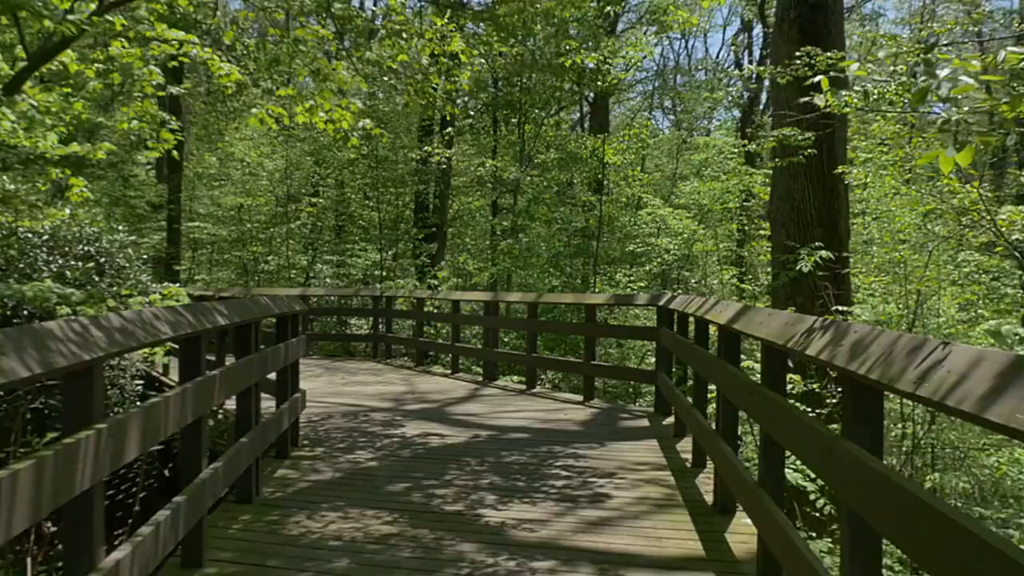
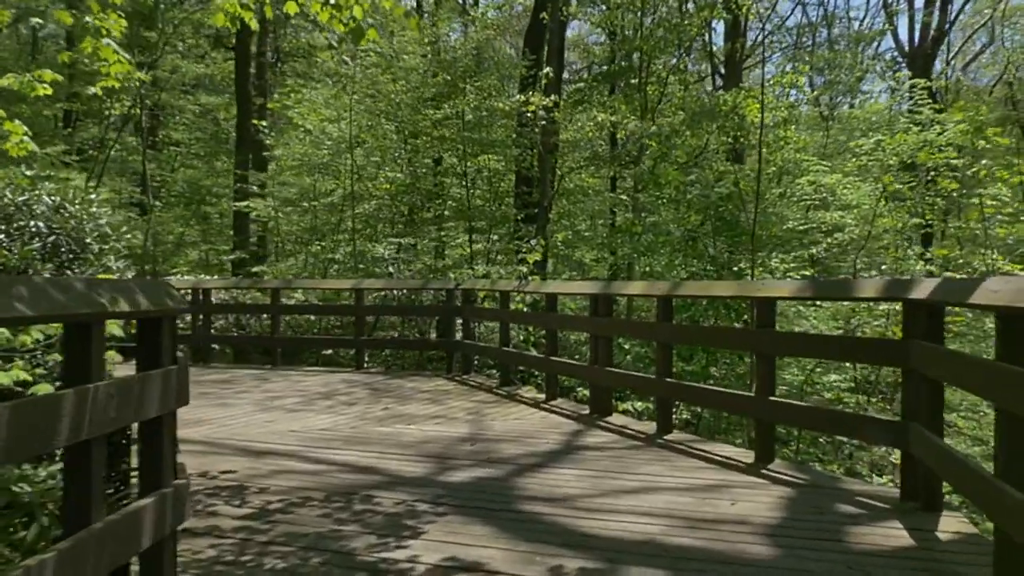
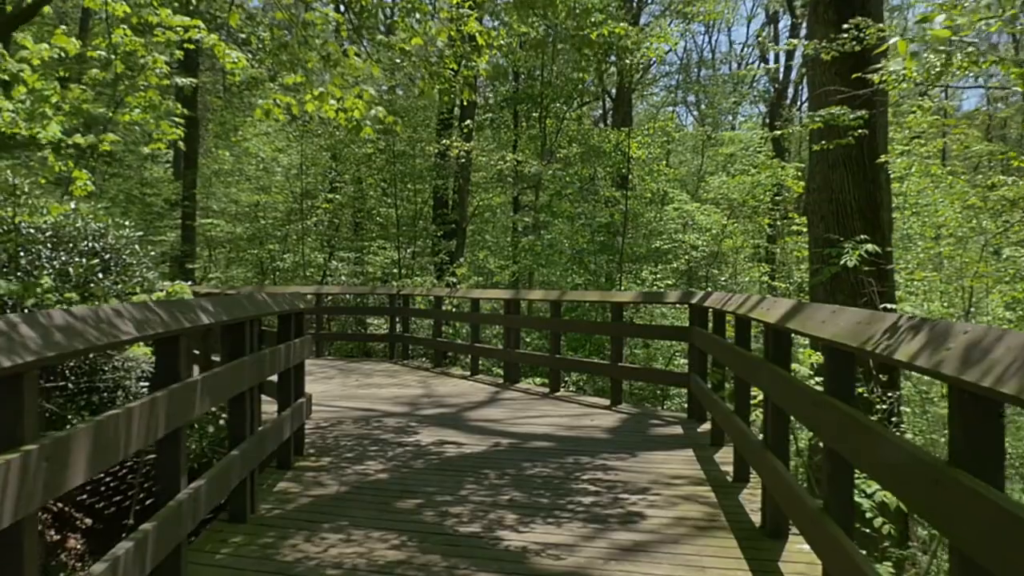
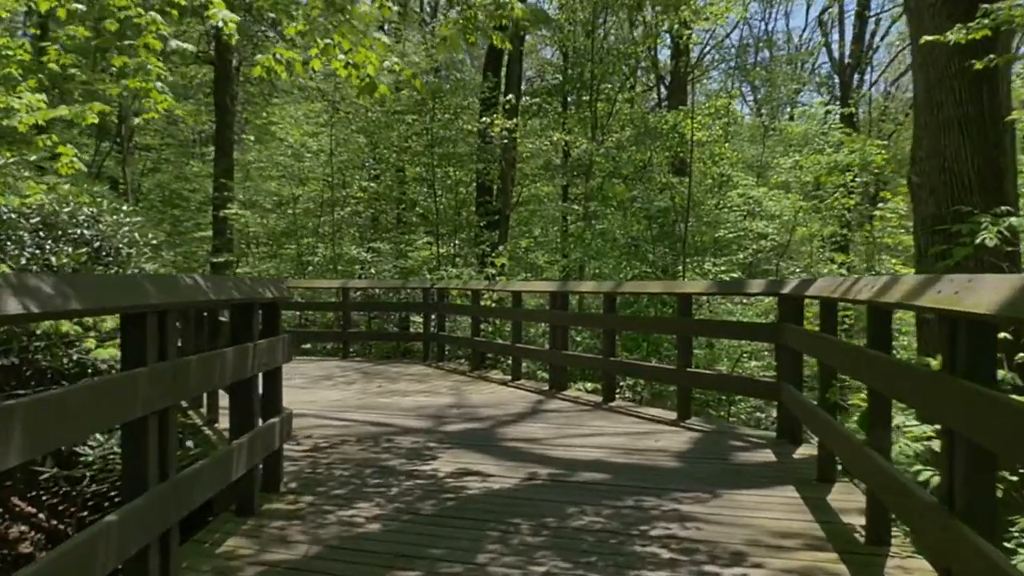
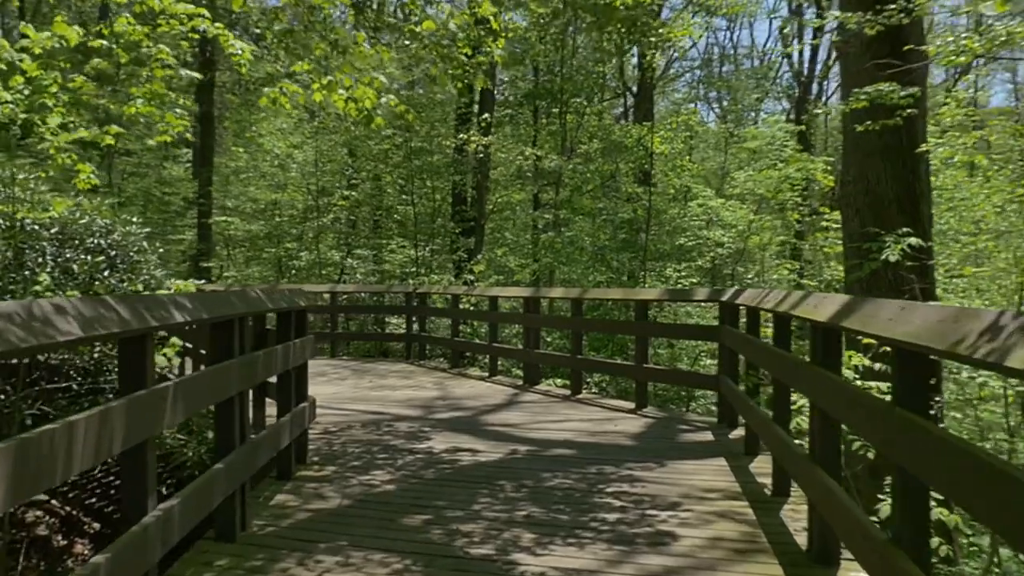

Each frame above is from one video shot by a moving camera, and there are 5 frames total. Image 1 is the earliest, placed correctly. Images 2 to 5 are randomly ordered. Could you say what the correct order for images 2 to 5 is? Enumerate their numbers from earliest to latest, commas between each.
3, 5, 4, 2
